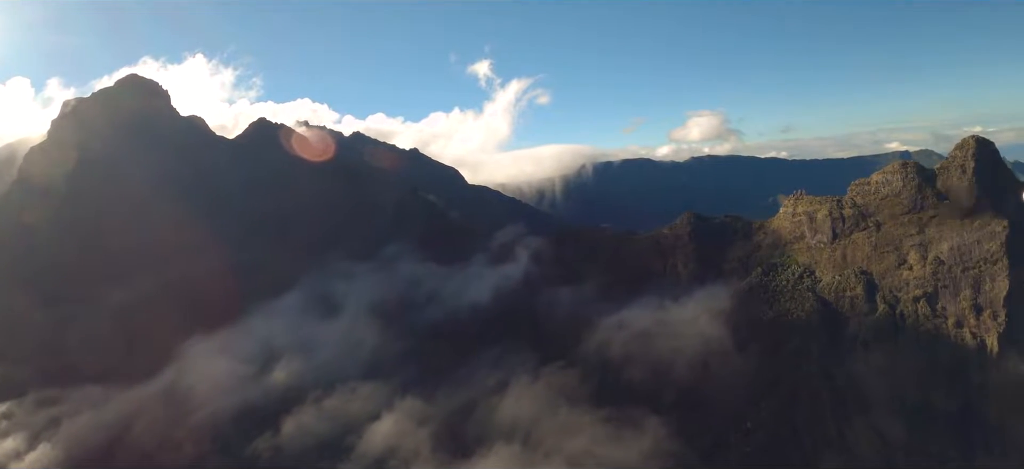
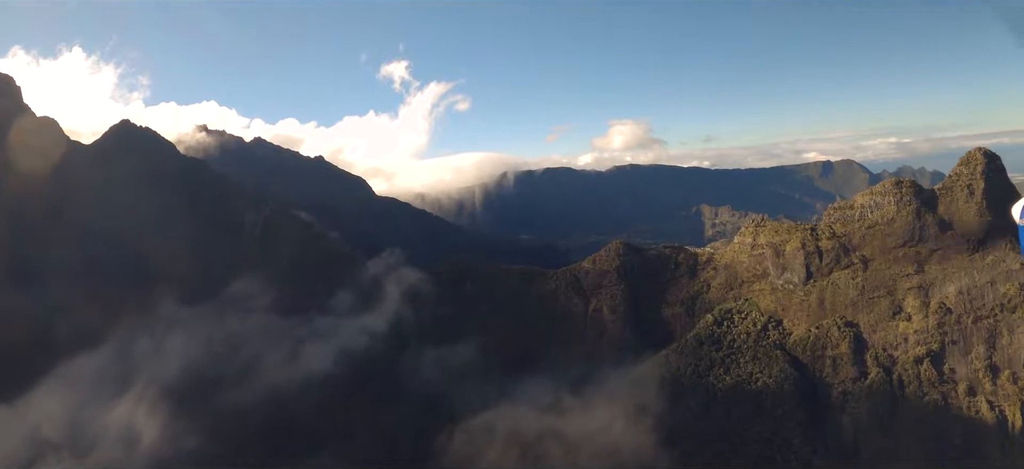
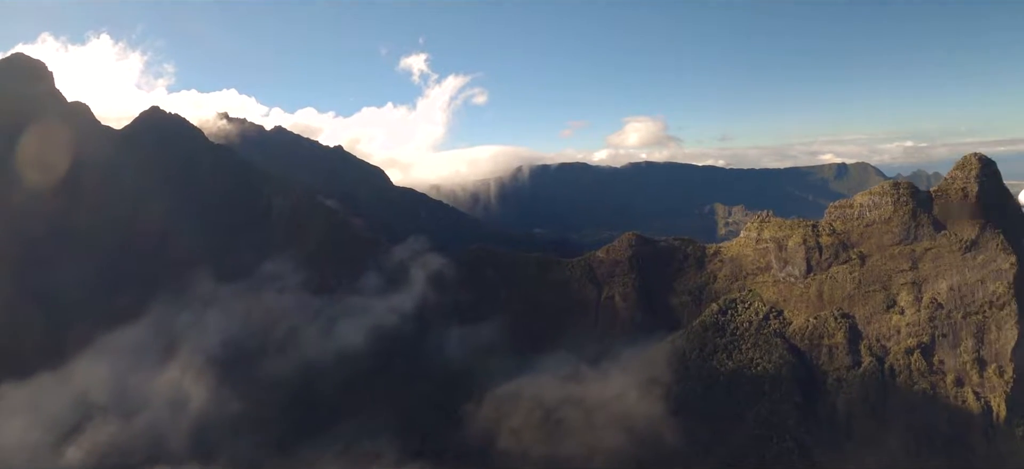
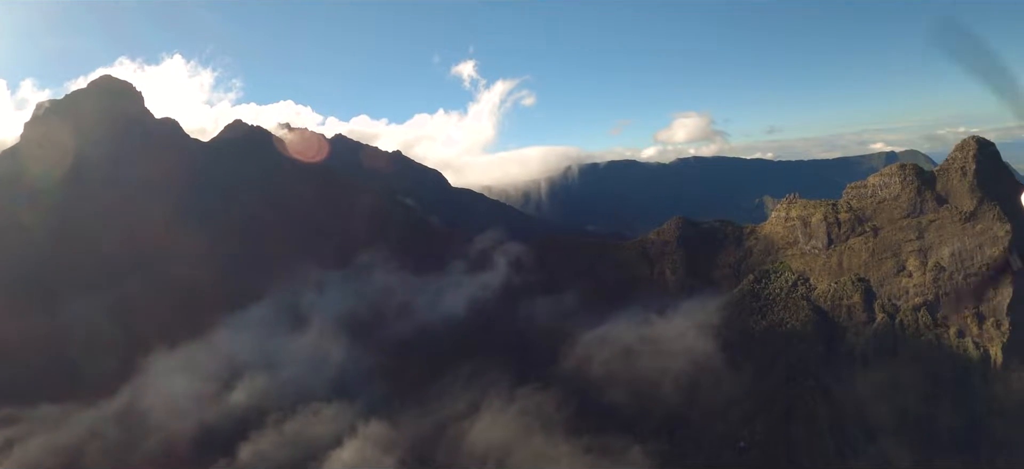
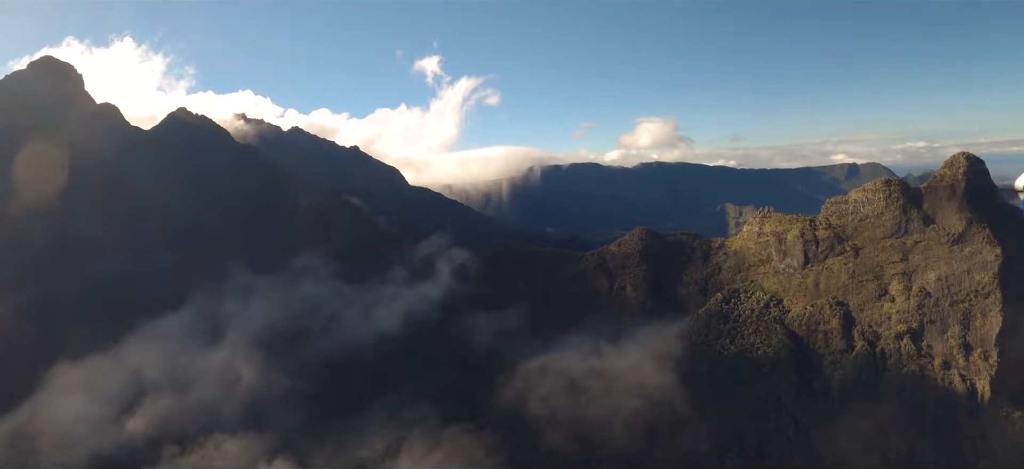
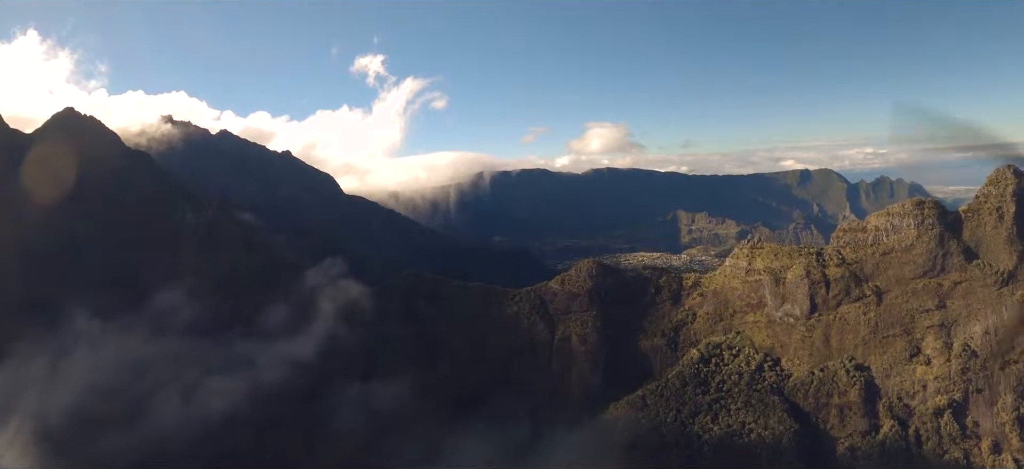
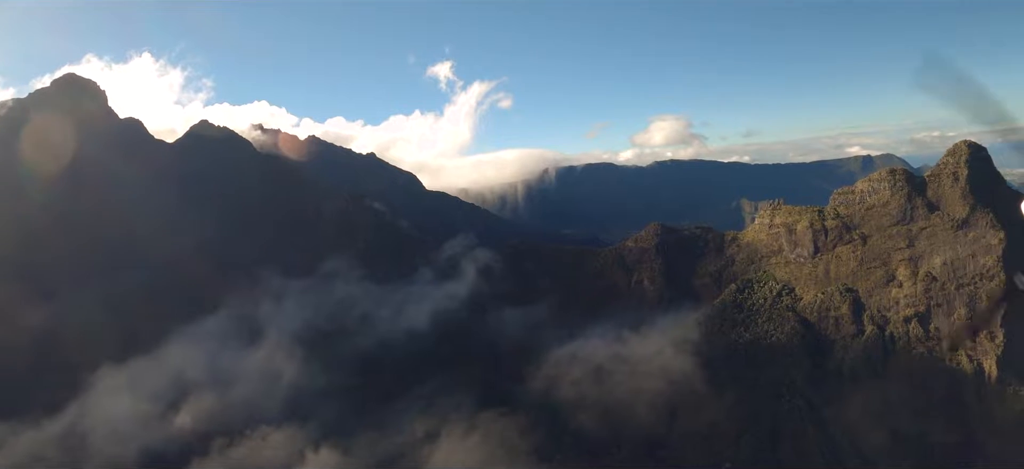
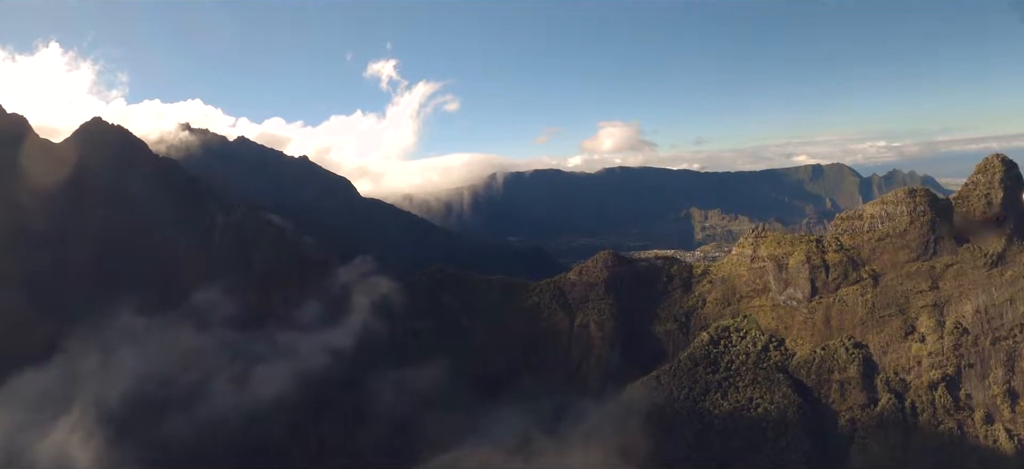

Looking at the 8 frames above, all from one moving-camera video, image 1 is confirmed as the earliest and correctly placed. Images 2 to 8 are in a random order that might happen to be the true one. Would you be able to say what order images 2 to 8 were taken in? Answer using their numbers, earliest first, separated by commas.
4, 7, 5, 3, 2, 8, 6
